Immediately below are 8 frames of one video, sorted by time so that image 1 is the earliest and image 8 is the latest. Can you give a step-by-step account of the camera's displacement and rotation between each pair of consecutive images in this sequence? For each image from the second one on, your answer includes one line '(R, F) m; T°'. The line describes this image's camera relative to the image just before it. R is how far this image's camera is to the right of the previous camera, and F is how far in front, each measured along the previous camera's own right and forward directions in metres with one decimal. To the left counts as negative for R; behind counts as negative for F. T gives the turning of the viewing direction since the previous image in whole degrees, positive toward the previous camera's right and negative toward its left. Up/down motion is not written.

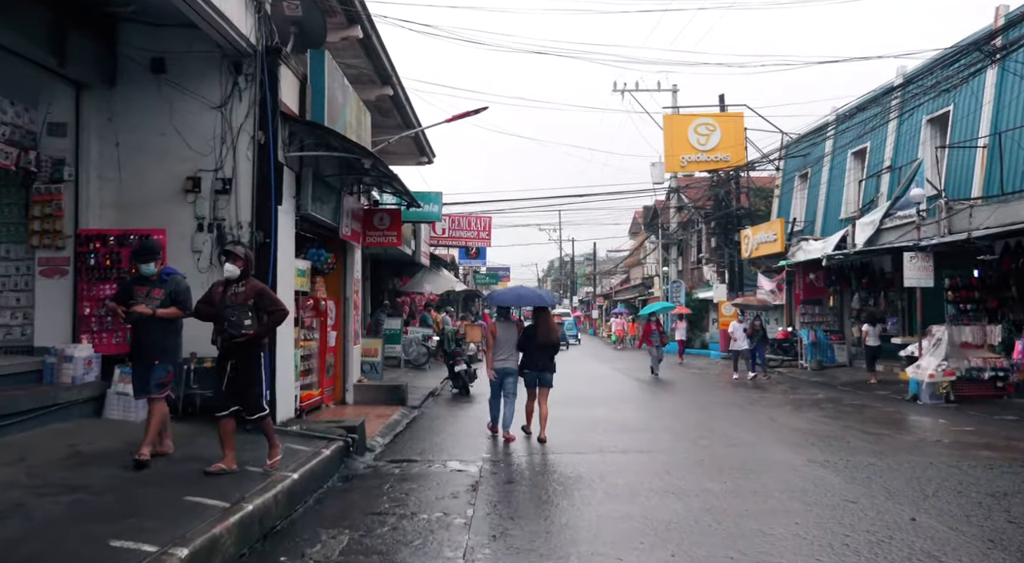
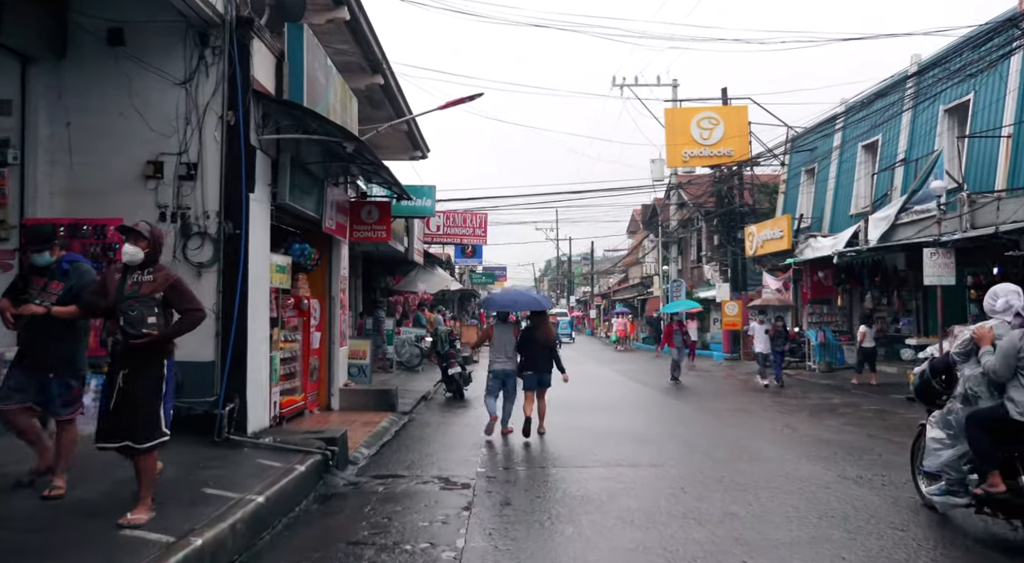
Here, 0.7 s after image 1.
(0.0, +0.8) m; 0°
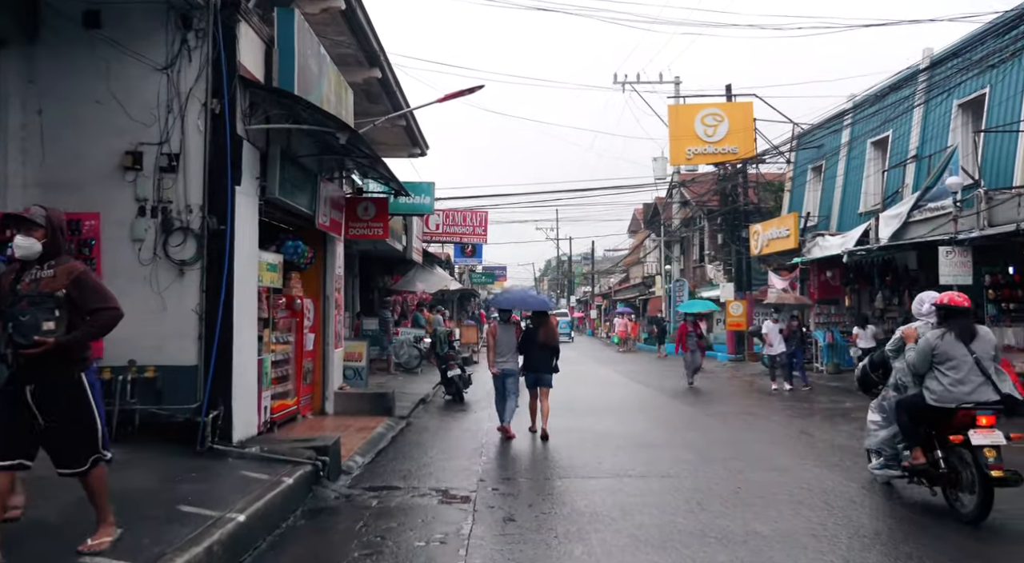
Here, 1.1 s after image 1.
(0.0, +0.5) m; 0°
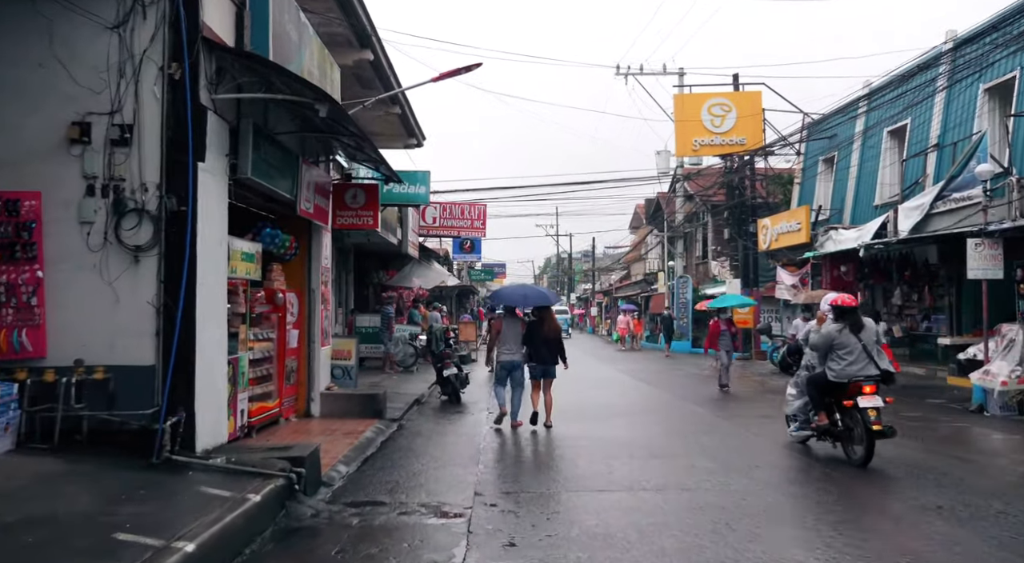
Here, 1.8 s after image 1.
(0.0, +0.8) m; 0°
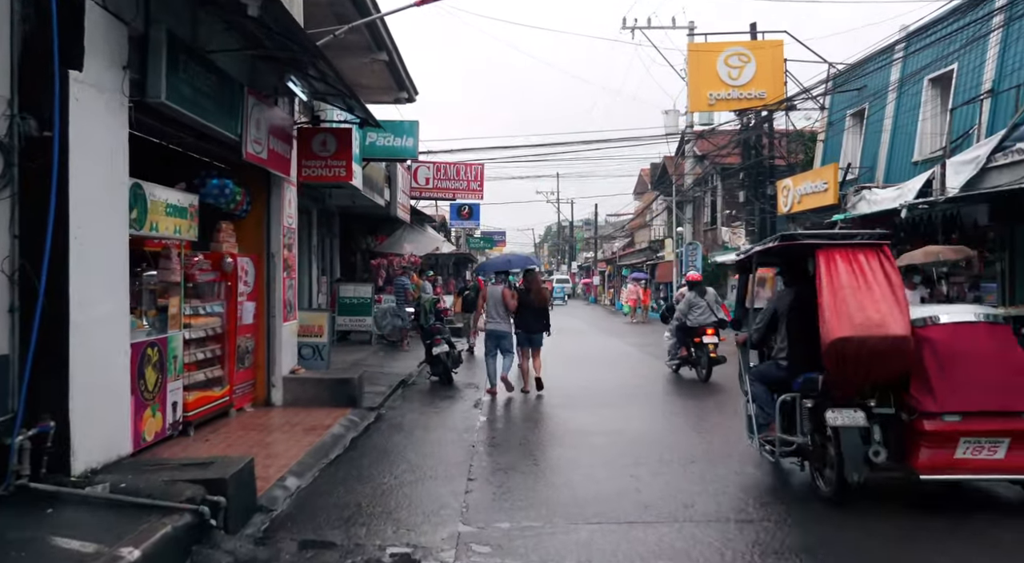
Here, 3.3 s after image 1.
(0.0, +1.8) m; 0°
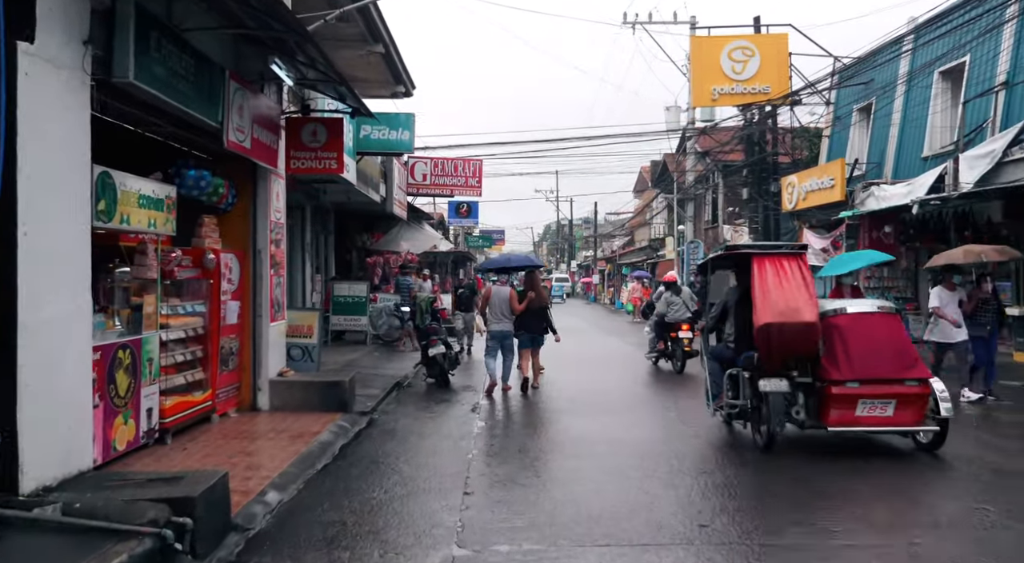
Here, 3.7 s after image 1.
(0.0, +0.5) m; 0°
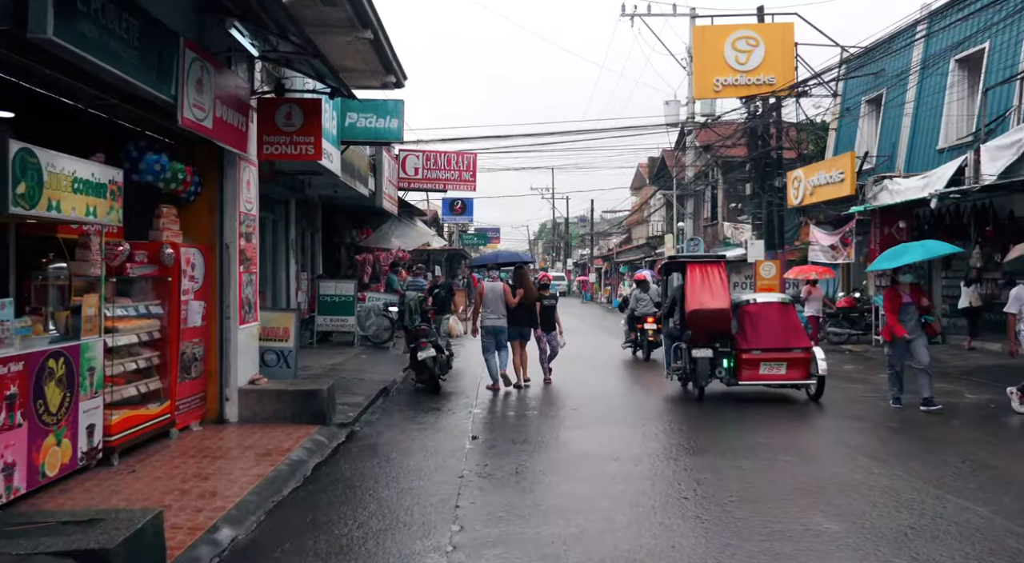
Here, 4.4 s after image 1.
(0.0, +0.8) m; 0°
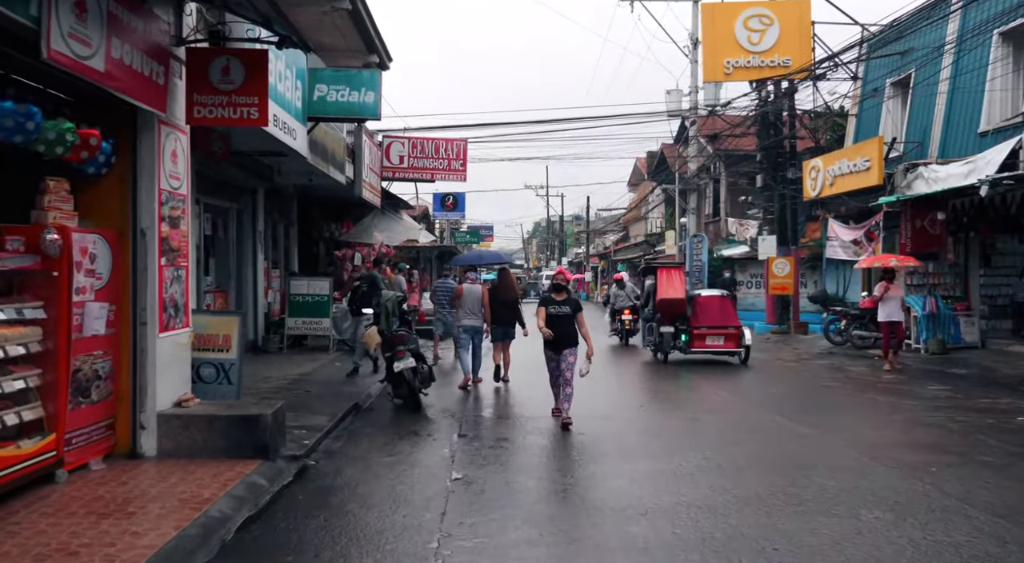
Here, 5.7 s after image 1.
(0.0, +1.7) m; 0°
